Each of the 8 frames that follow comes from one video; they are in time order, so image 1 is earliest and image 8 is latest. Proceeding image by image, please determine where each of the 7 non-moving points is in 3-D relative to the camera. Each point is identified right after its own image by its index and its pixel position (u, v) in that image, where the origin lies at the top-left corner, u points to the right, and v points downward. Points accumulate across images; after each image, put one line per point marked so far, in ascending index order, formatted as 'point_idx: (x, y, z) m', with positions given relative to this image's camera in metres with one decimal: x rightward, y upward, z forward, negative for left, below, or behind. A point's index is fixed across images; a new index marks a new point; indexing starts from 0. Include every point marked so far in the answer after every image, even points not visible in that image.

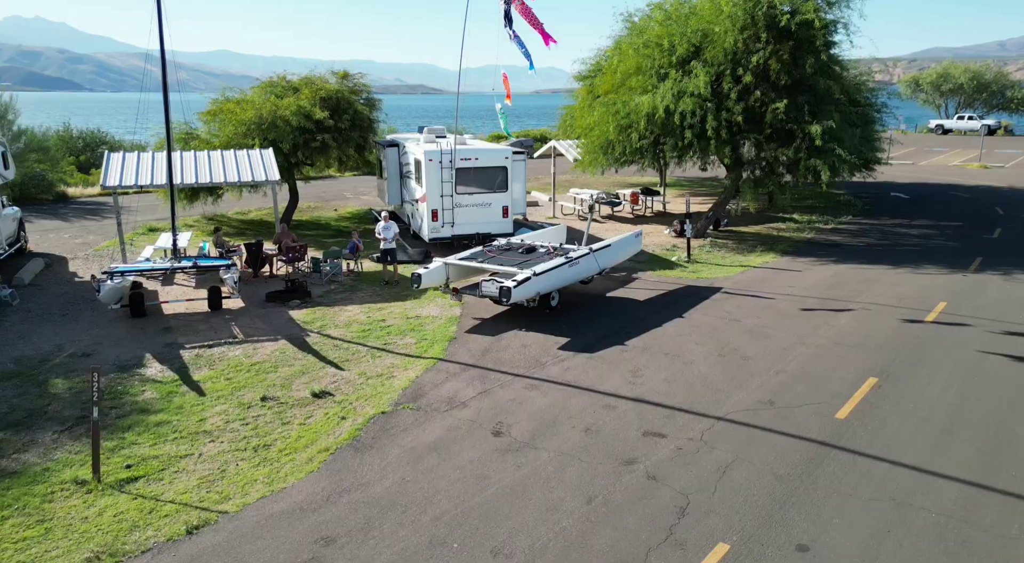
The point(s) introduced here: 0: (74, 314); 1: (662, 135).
0: (-6.9, -0.5, +10.7) m
1: (+3.4, +3.4, +15.8) m
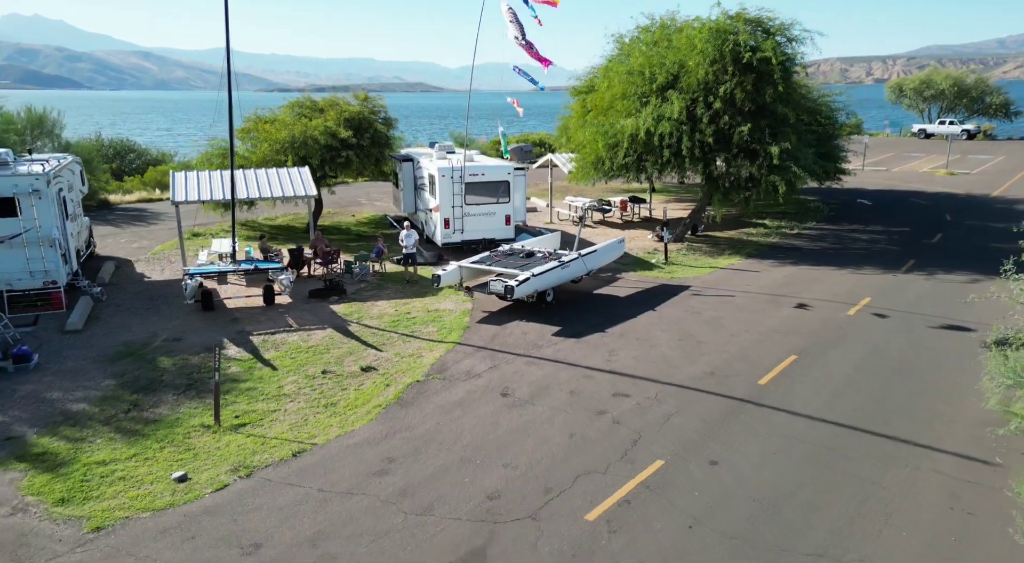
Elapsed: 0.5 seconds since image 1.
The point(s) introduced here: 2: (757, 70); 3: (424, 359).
0: (-6.8, -0.5, +13.0) m
1: (+3.5, +3.4, +18.1) m
2: (+6.1, +5.2, +17.0) m
3: (-1.4, -1.2, +10.7) m
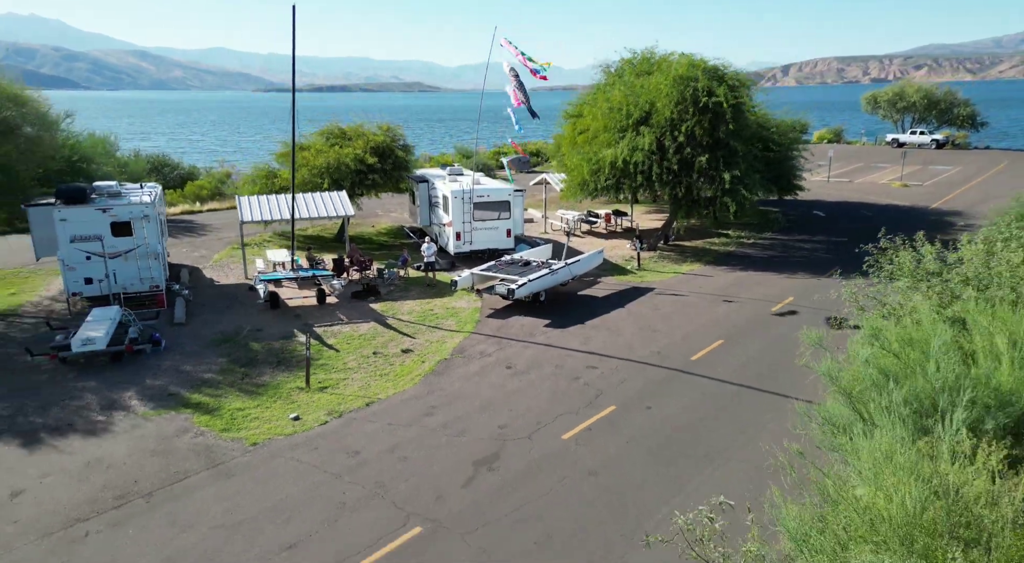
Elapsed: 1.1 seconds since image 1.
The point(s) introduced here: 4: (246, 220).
0: (-6.8, -0.6, +16.6) m
1: (+3.5, +3.3, +21.7) m
2: (+6.1, +5.2, +20.6) m
3: (-1.4, -1.3, +14.3) m
4: (-7.3, +1.7, +18.9) m
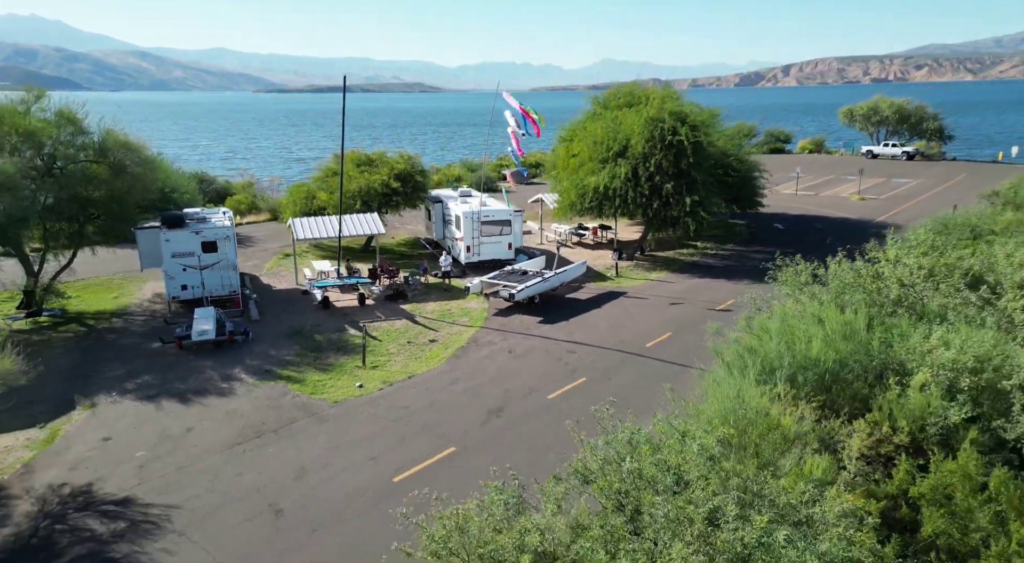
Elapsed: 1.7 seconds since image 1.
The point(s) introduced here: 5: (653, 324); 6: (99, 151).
0: (-6.8, -0.8, +21.0) m
1: (+3.5, +3.1, +26.1) m
2: (+6.1, +5.0, +25.1) m
3: (-1.4, -1.4, +18.7) m
4: (-7.3, +1.5, +23.3) m
5: (+3.9, -1.2, +18.9) m
6: (-12.0, +3.8, +20.0) m
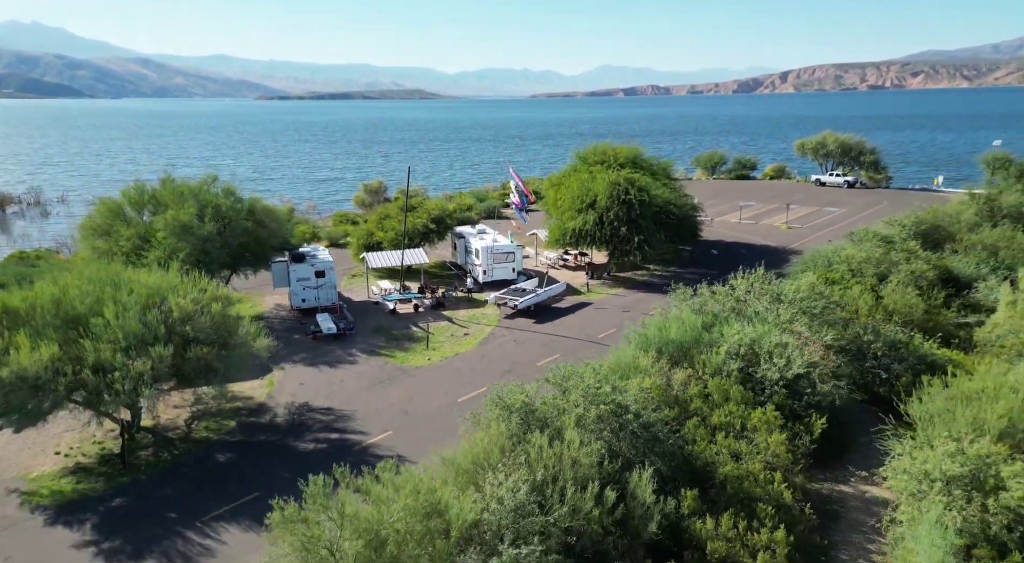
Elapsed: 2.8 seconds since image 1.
0: (-6.6, -1.5, +31.8) m
1: (+3.6, +2.4, +36.9) m
2: (+6.2, +4.3, +35.9) m
3: (-1.2, -2.1, +29.5) m
4: (-7.1, +0.8, +34.1) m
5: (+4.1, -1.9, +29.7) m
6: (-11.8, +3.2, +30.8) m
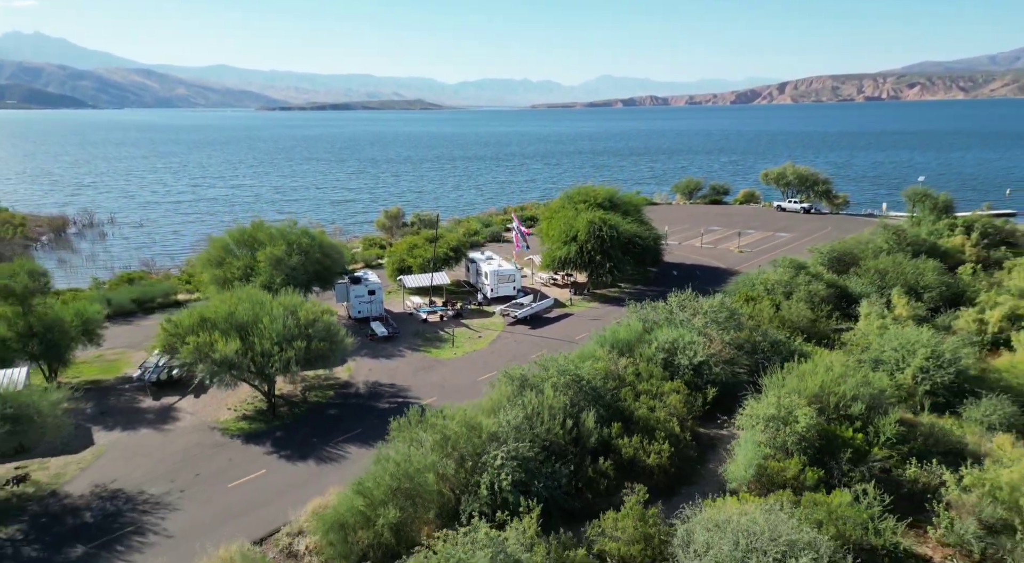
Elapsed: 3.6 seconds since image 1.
0: (-6.6, -2.5, +42.6) m
1: (+3.7, +1.3, +47.8) m
2: (+6.3, +3.2, +46.8) m
3: (-1.1, -3.1, +40.3) m
4: (-7.1, -0.3, +44.9) m
5: (+4.2, -2.9, +40.5) m
6: (-11.8, +2.1, +41.6) m
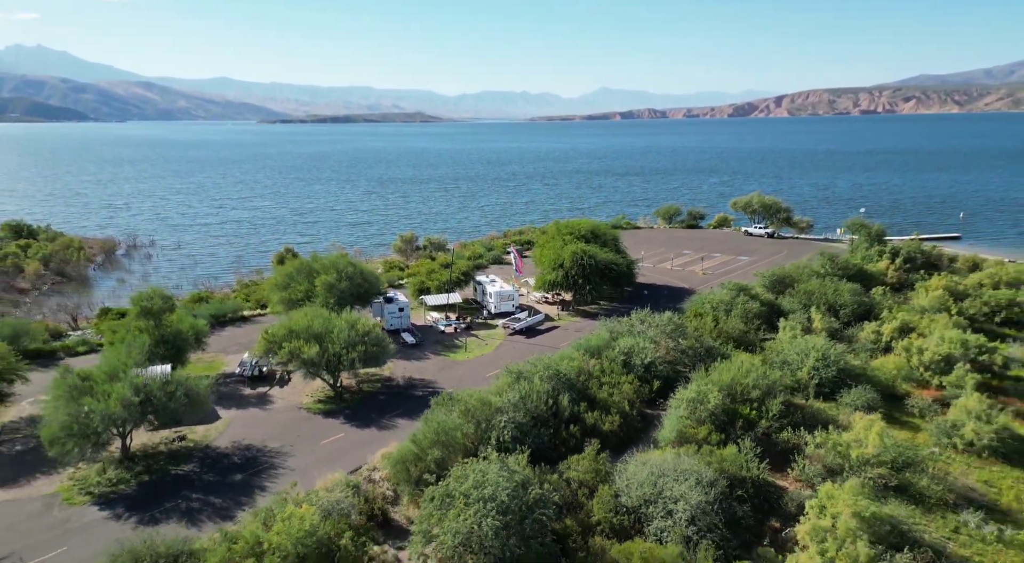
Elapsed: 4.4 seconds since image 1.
0: (-6.6, -4.1, +53.9) m
1: (+3.7, -0.3, +59.1) m
2: (+6.3, +1.5, +58.1) m
3: (-1.2, -4.6, +51.5) m
4: (-7.1, -1.8, +56.2) m
5: (+4.1, -4.4, +51.8) m
6: (-11.8, +0.6, +52.9) m
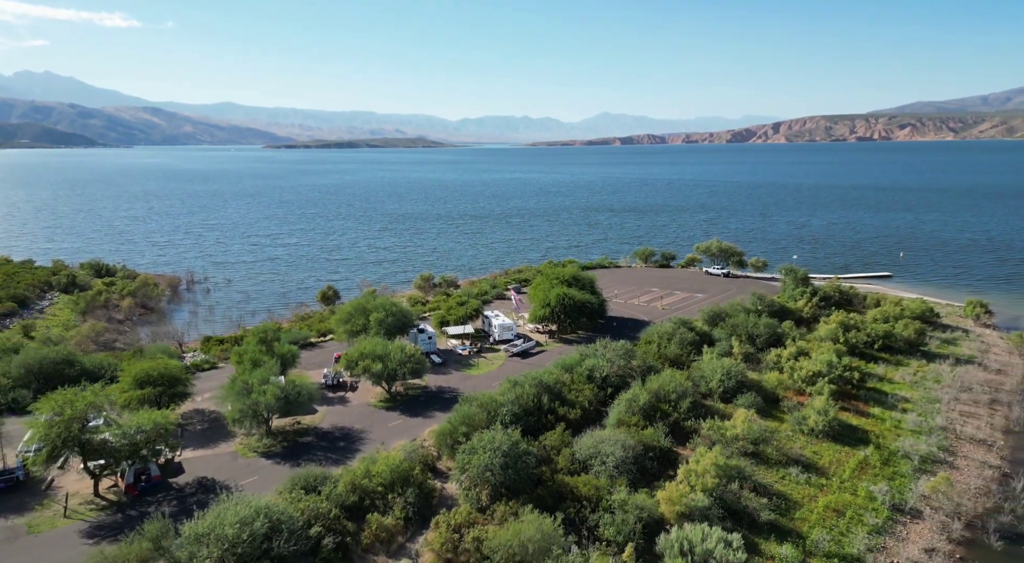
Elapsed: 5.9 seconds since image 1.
0: (-6.7, -8.0, +72.9) m
1: (+3.6, -4.4, +78.3) m
2: (+6.2, -2.5, +77.4) m
3: (-1.3, -8.4, +70.6) m
4: (-7.2, -5.8, +75.4) m
5: (+4.0, -8.2, +70.8) m
6: (-11.9, -3.2, +72.2) m
